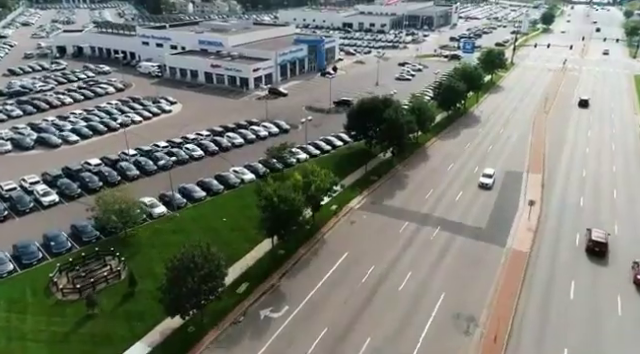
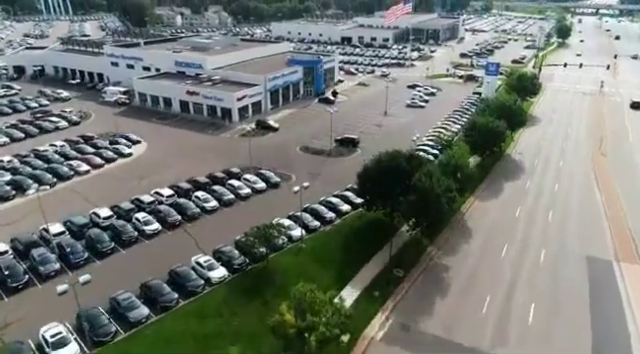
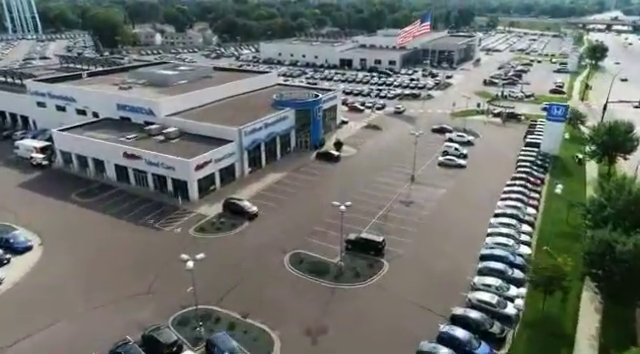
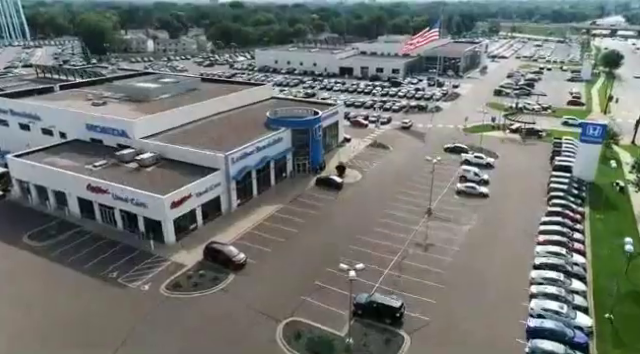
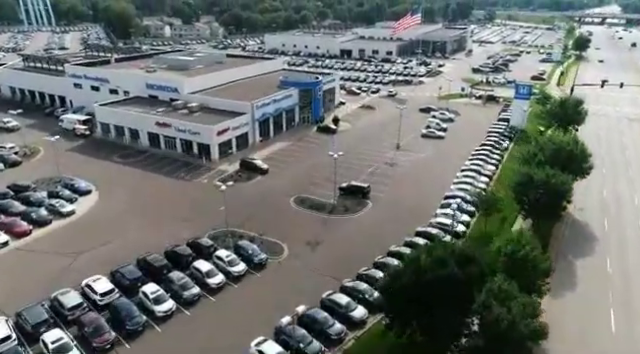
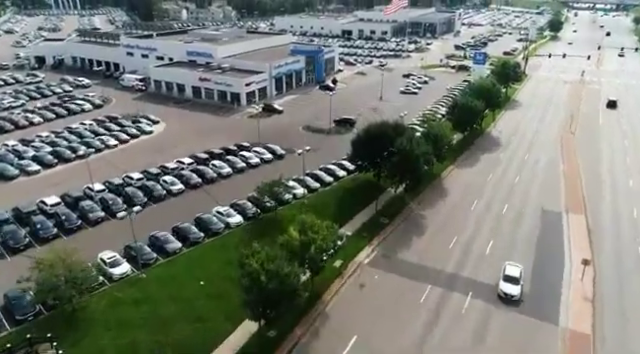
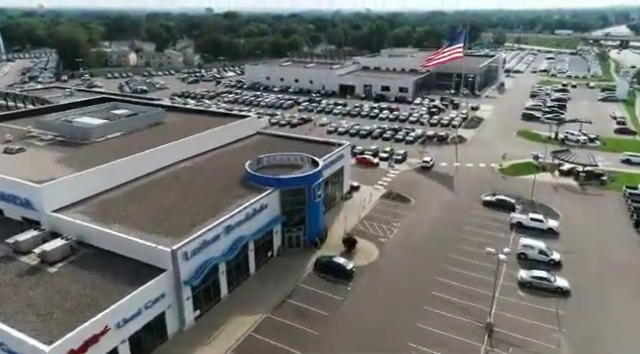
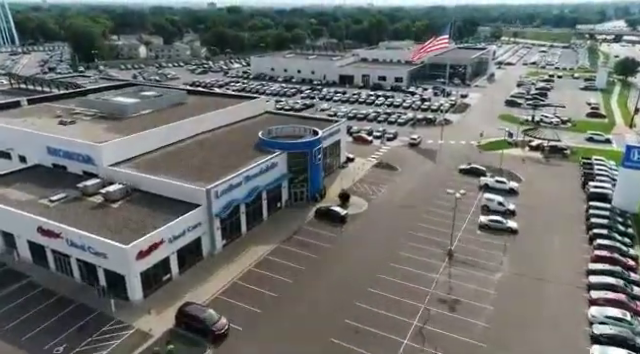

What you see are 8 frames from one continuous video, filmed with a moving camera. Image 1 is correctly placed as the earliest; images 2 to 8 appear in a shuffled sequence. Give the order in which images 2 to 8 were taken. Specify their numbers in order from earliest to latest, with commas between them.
6, 2, 5, 3, 4, 8, 7
